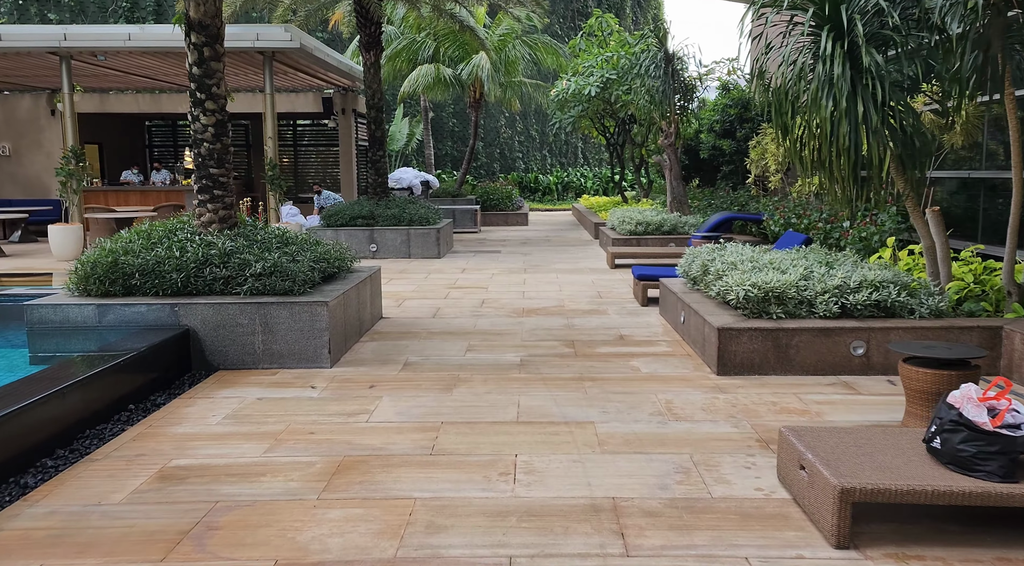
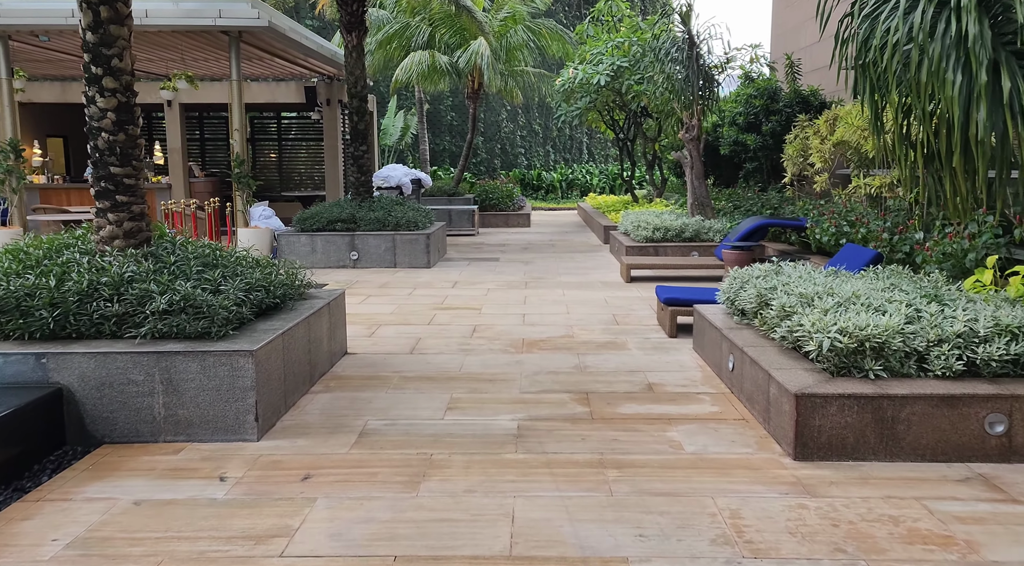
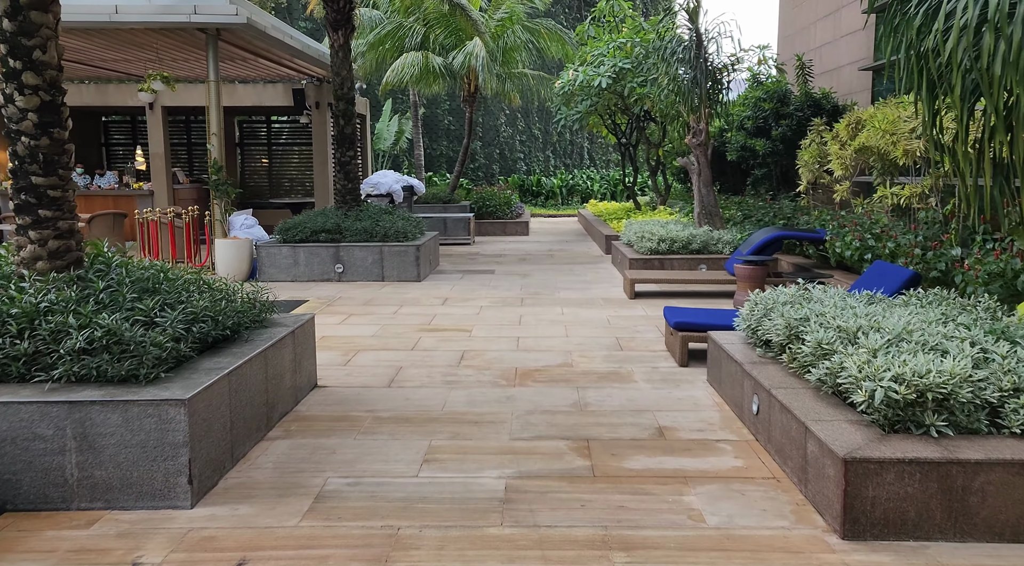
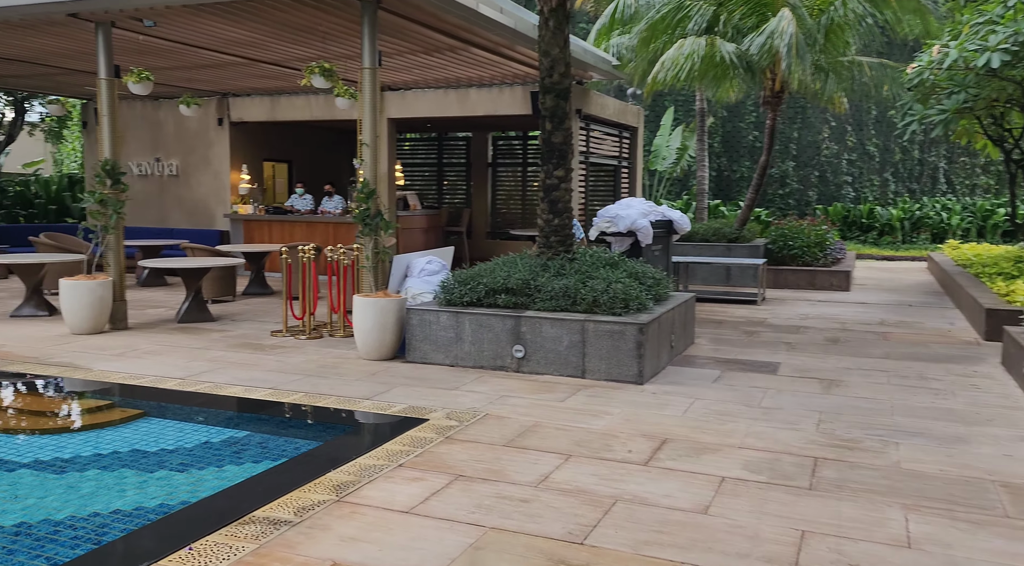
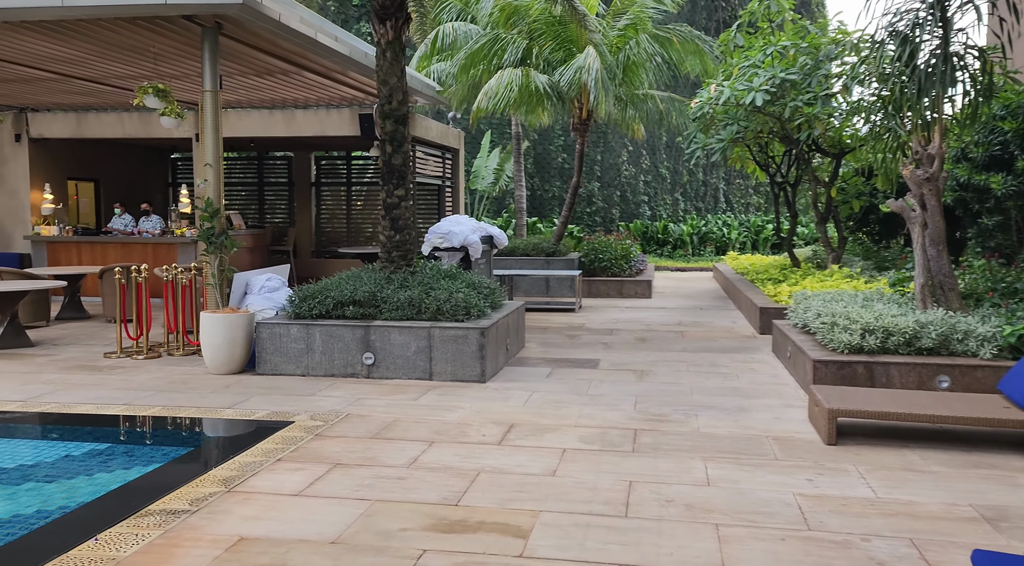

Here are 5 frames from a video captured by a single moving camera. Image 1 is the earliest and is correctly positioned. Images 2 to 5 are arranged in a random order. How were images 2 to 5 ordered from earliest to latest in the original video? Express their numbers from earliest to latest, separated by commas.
2, 3, 5, 4
